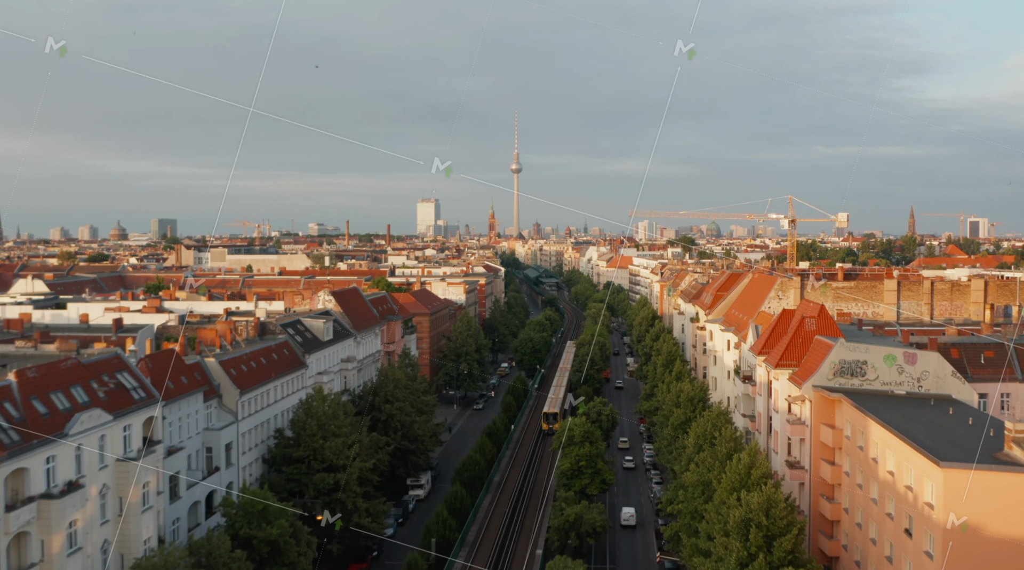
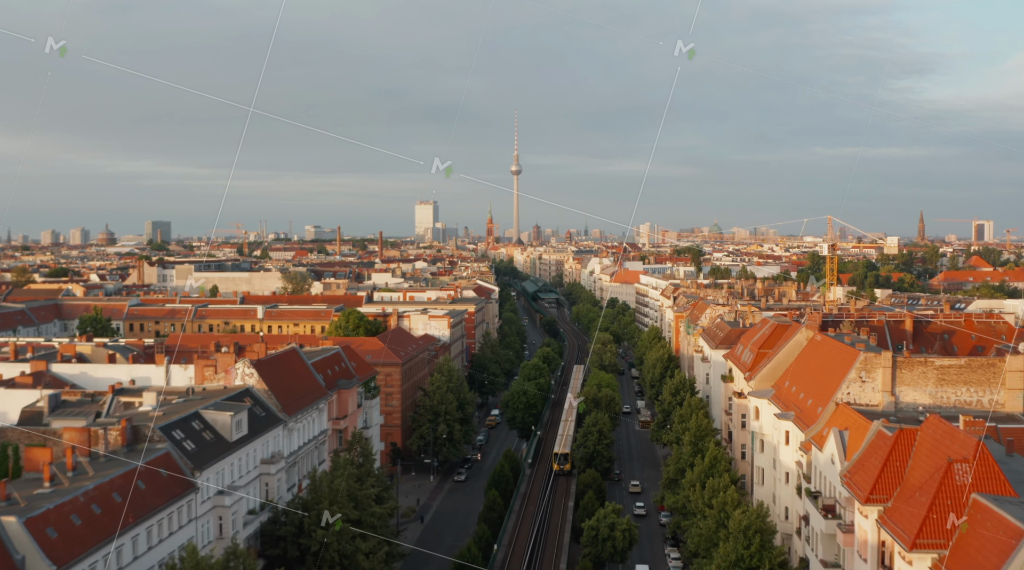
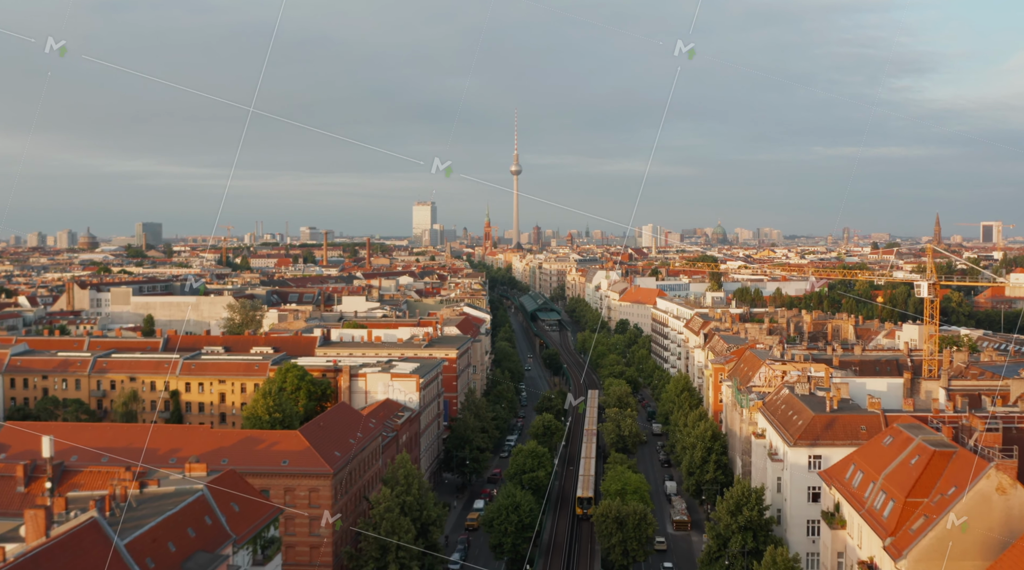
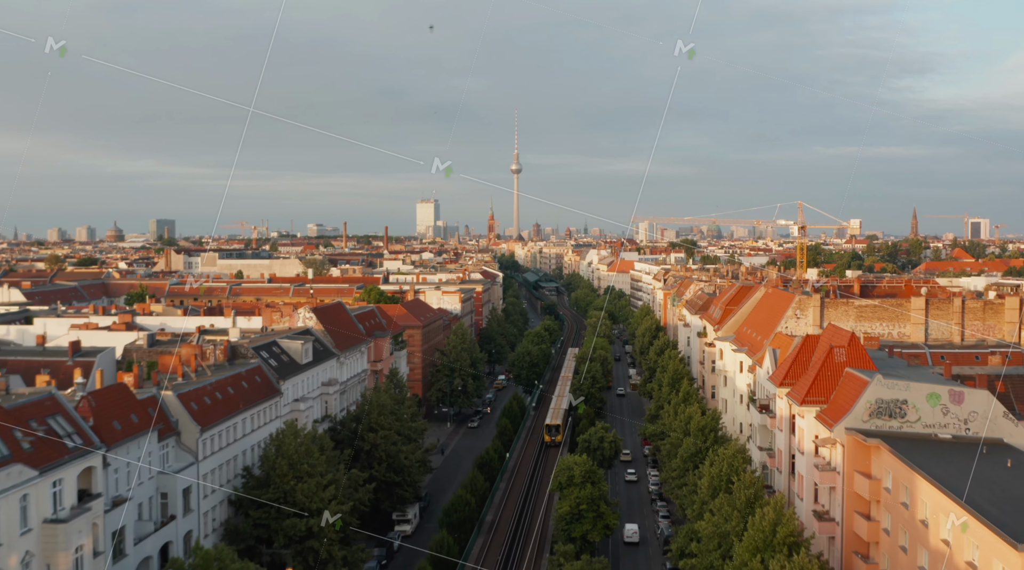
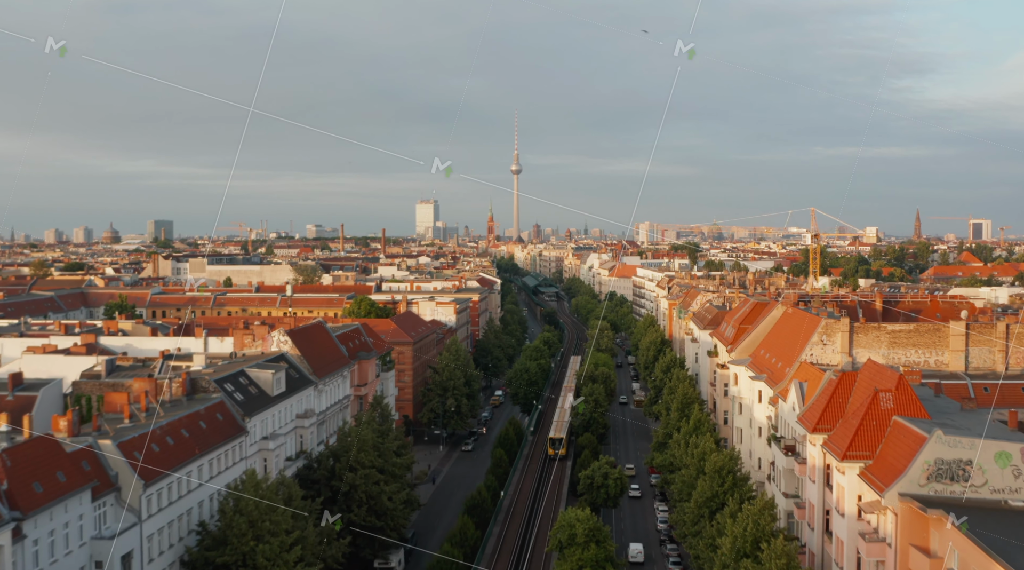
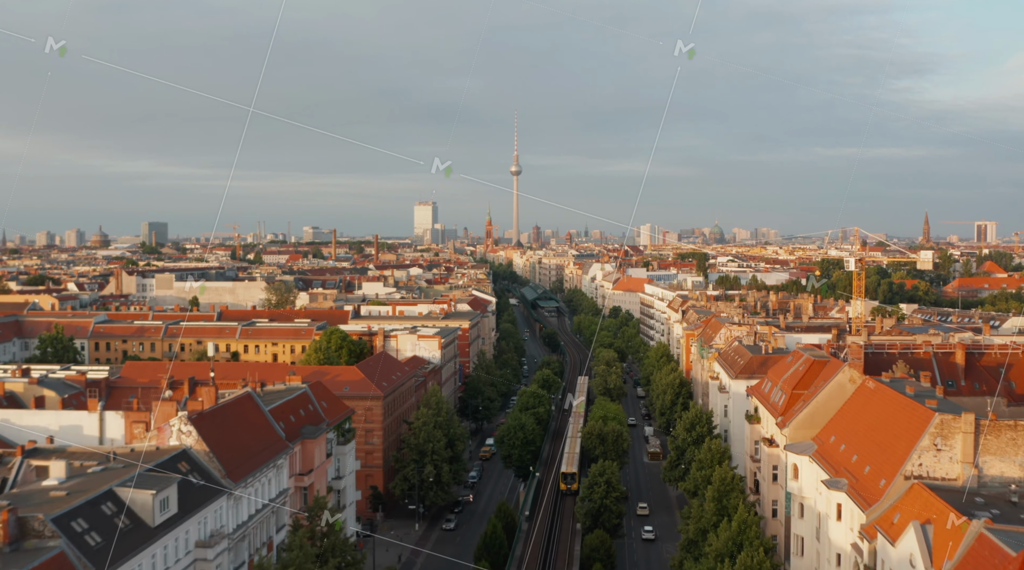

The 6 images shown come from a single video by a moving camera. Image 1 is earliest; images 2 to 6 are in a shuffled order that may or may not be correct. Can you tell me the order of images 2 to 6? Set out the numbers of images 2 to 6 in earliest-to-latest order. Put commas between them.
4, 5, 2, 6, 3
